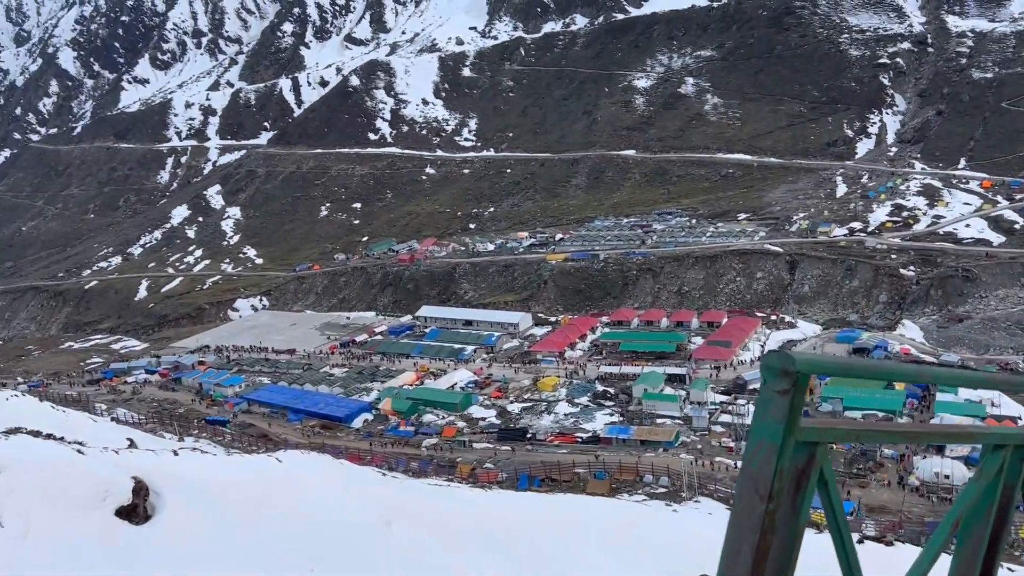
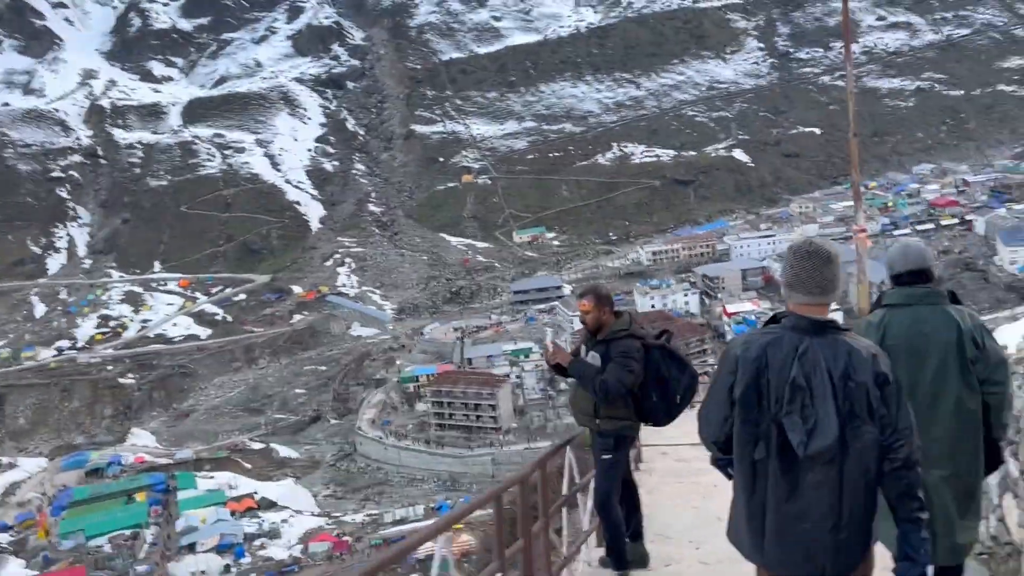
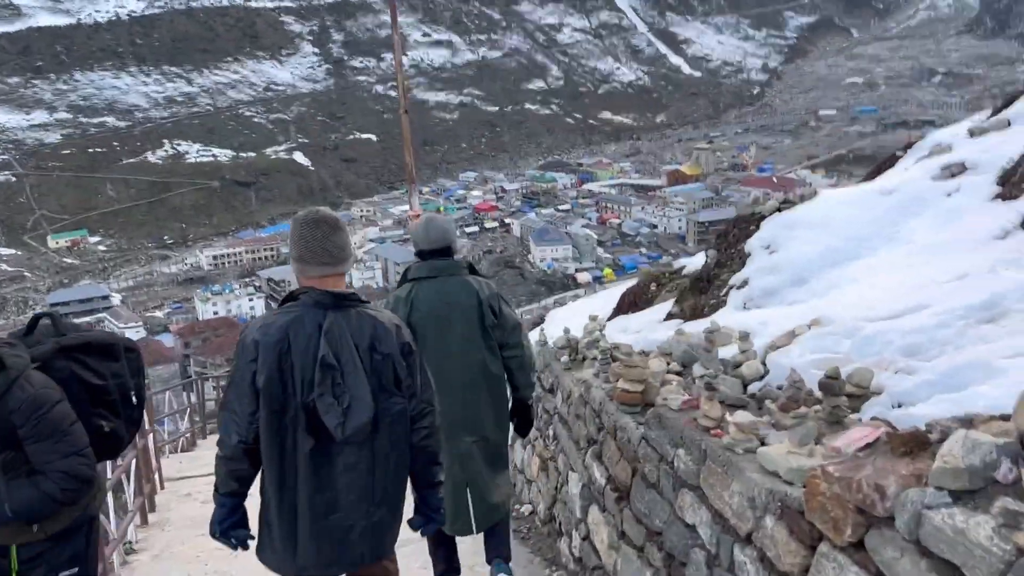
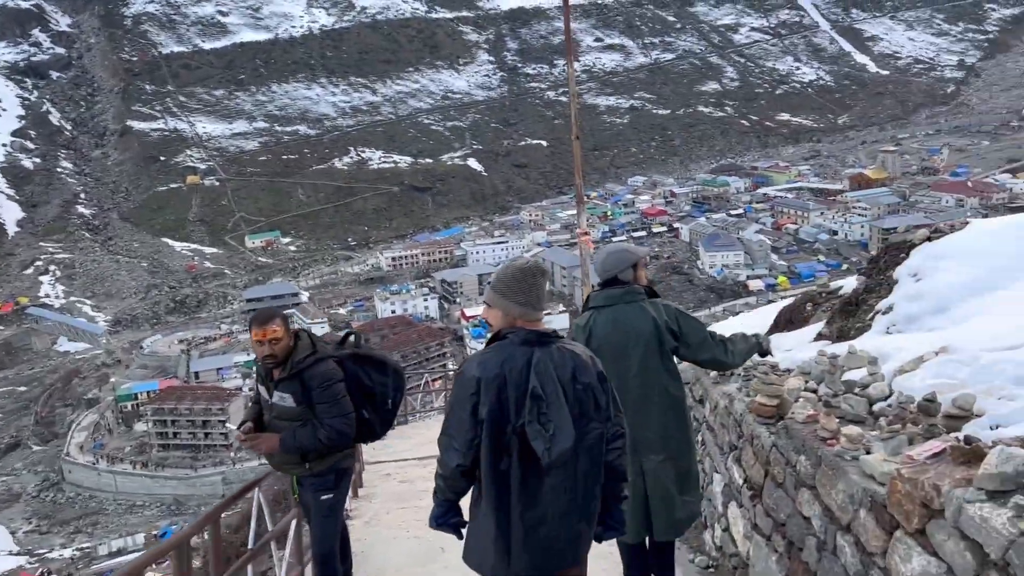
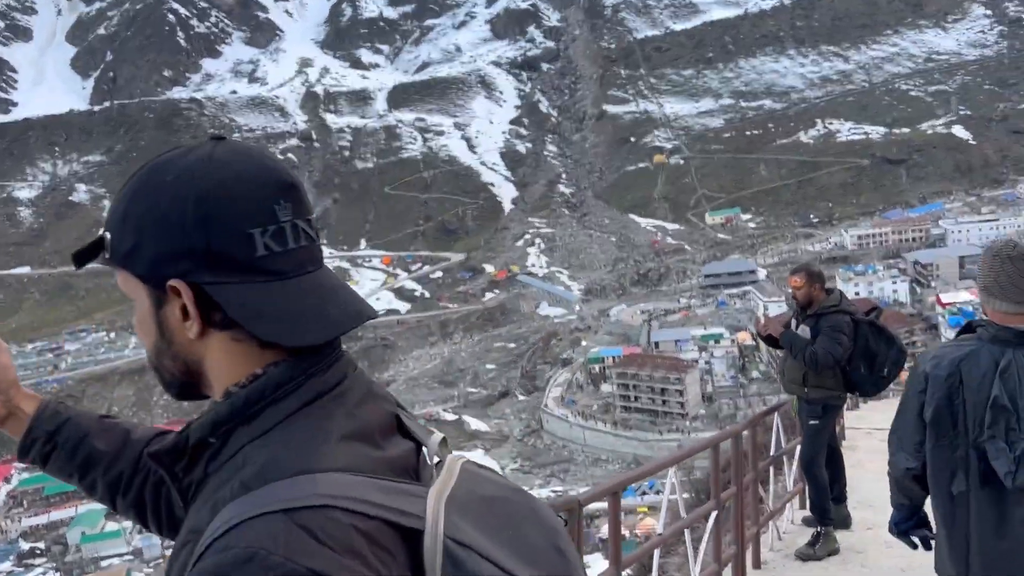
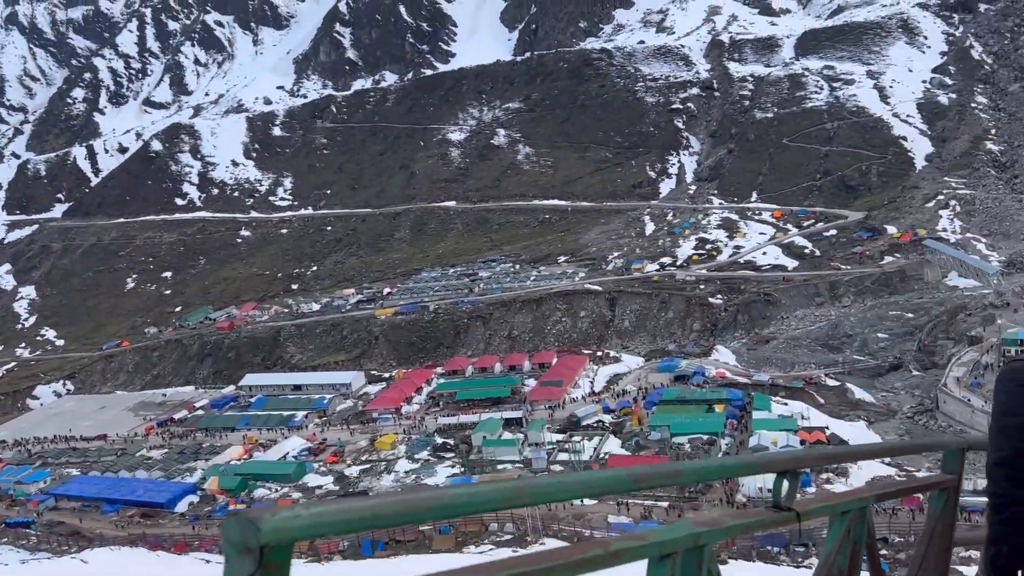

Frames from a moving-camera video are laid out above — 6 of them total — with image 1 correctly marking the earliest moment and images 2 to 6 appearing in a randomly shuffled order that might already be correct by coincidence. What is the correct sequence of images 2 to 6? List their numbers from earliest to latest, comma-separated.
6, 5, 2, 4, 3
